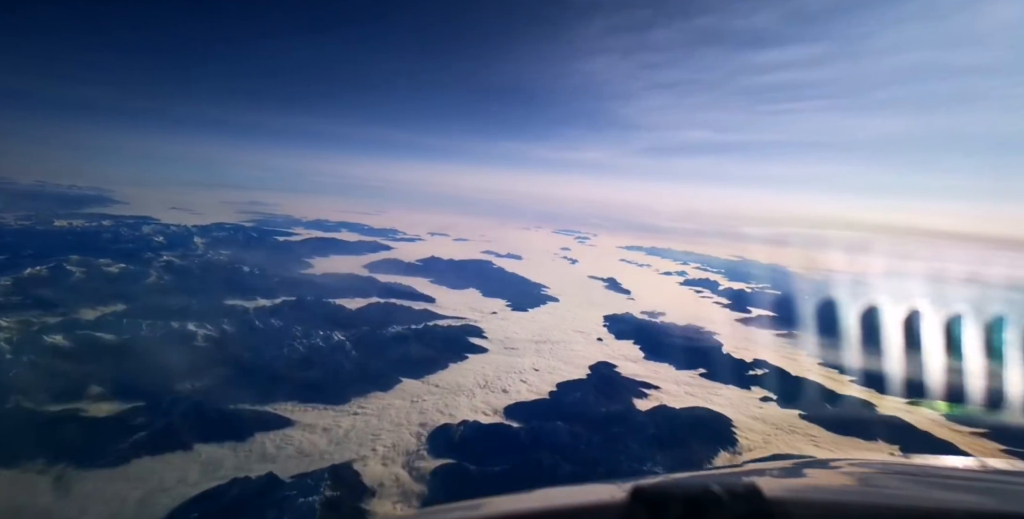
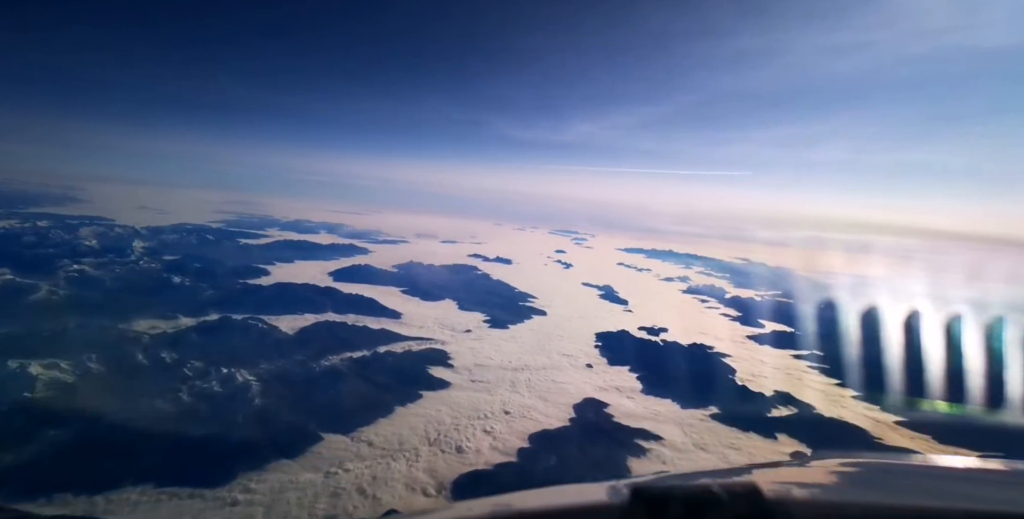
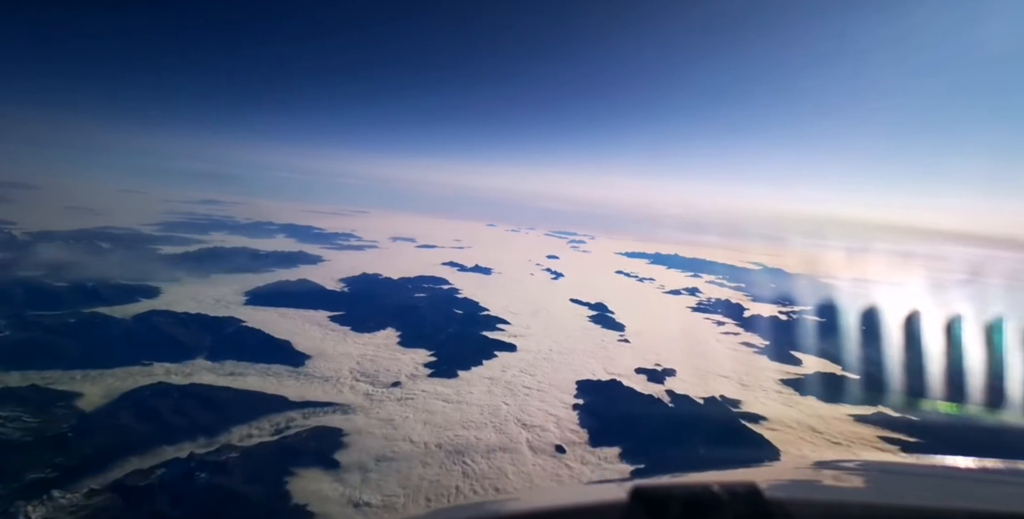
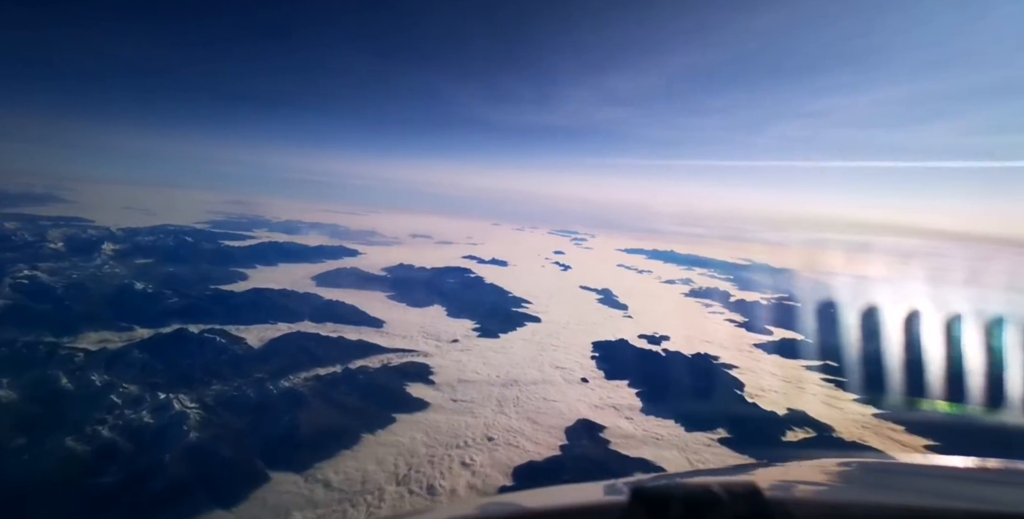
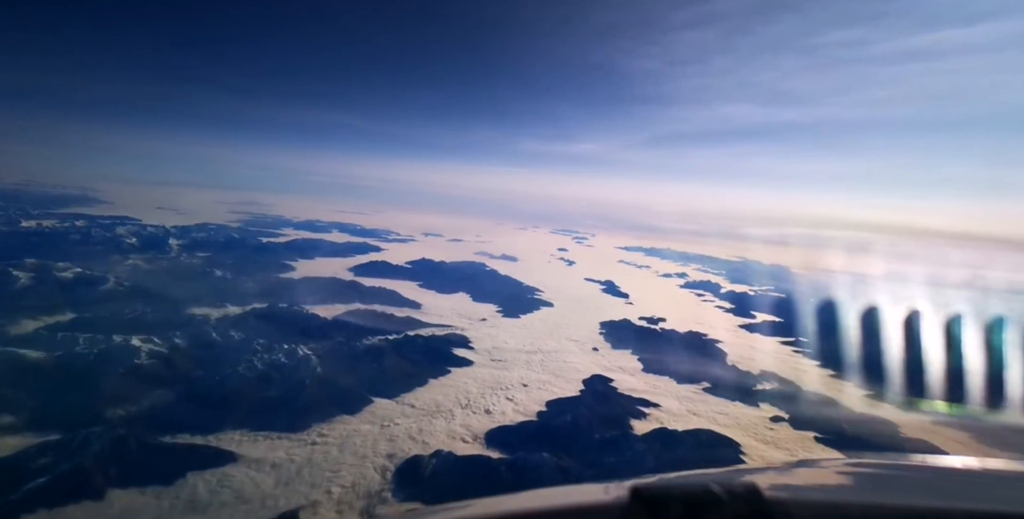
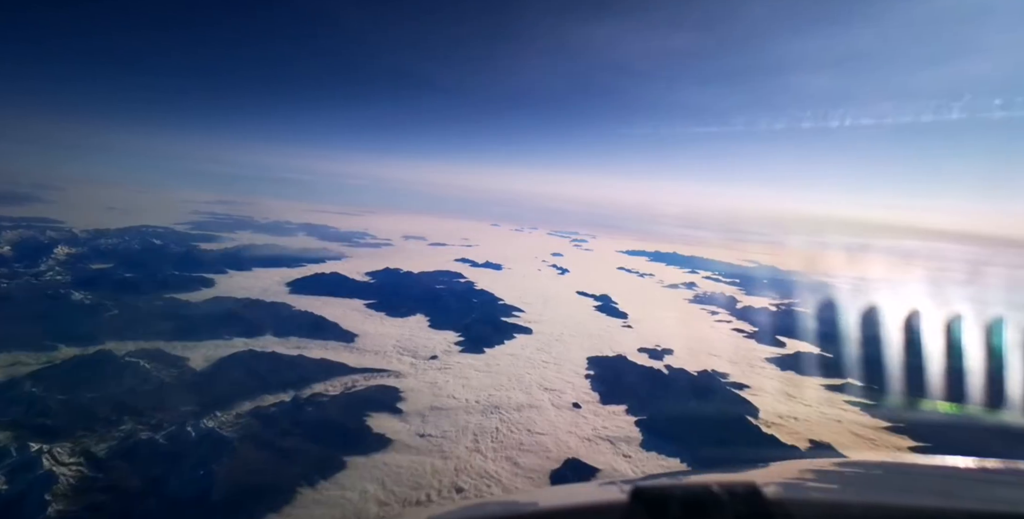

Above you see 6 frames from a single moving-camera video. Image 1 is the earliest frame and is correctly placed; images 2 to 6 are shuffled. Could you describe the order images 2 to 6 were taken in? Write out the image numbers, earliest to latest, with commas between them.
5, 2, 4, 6, 3
